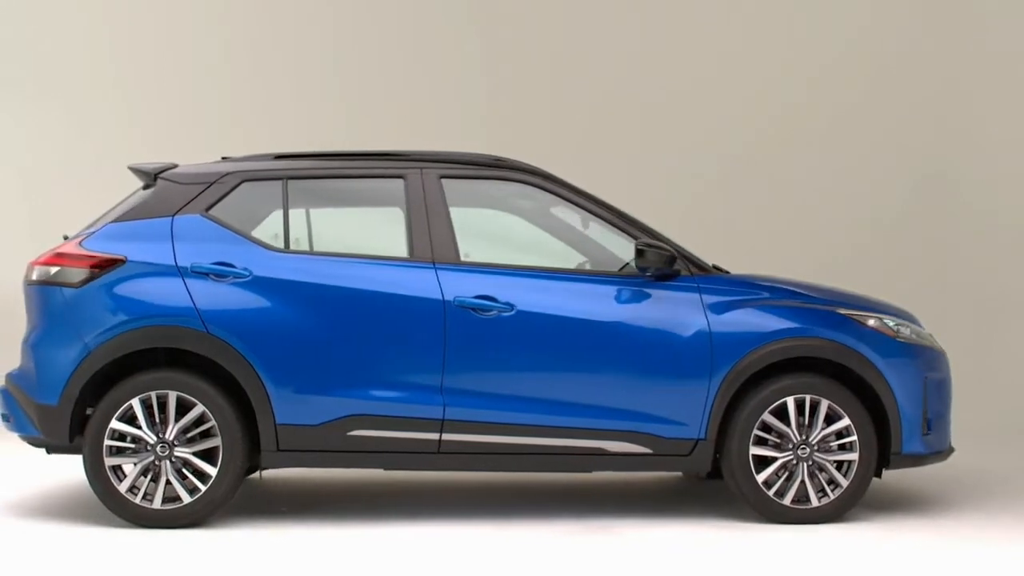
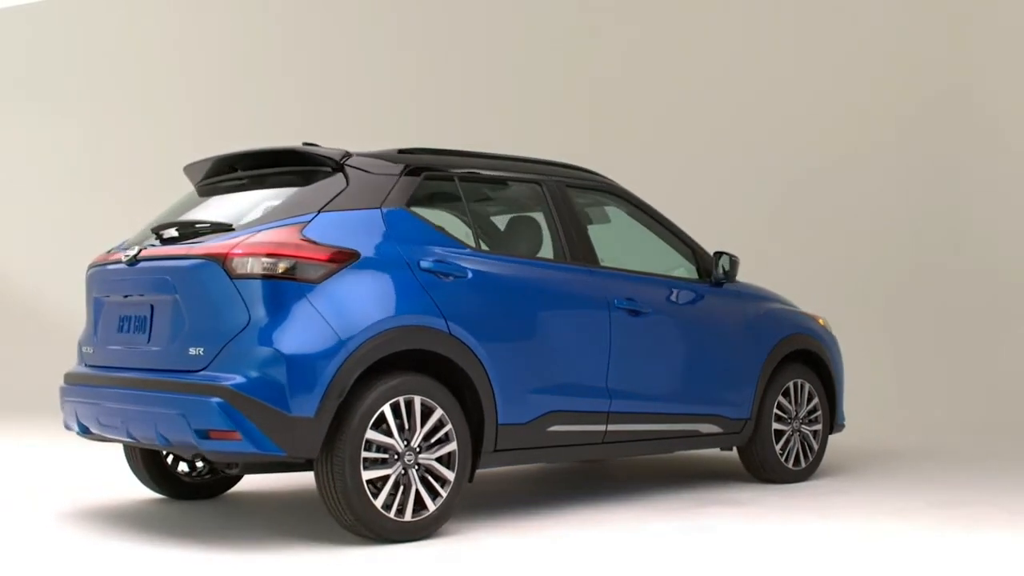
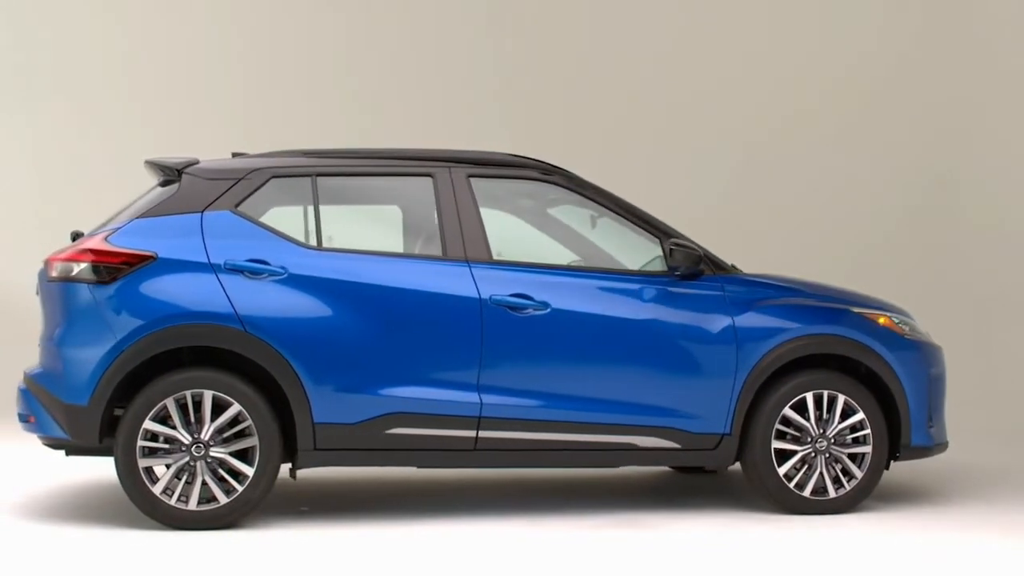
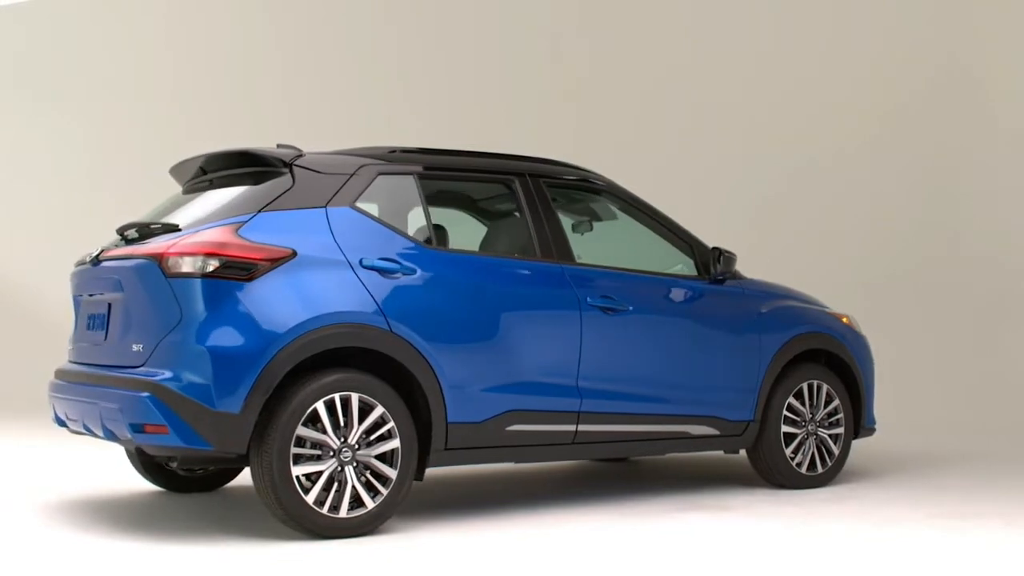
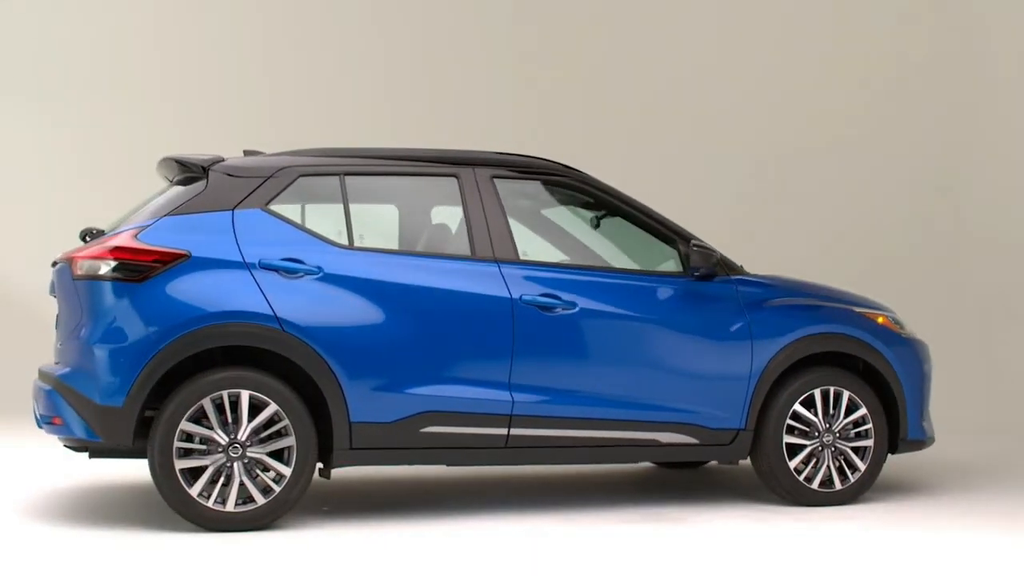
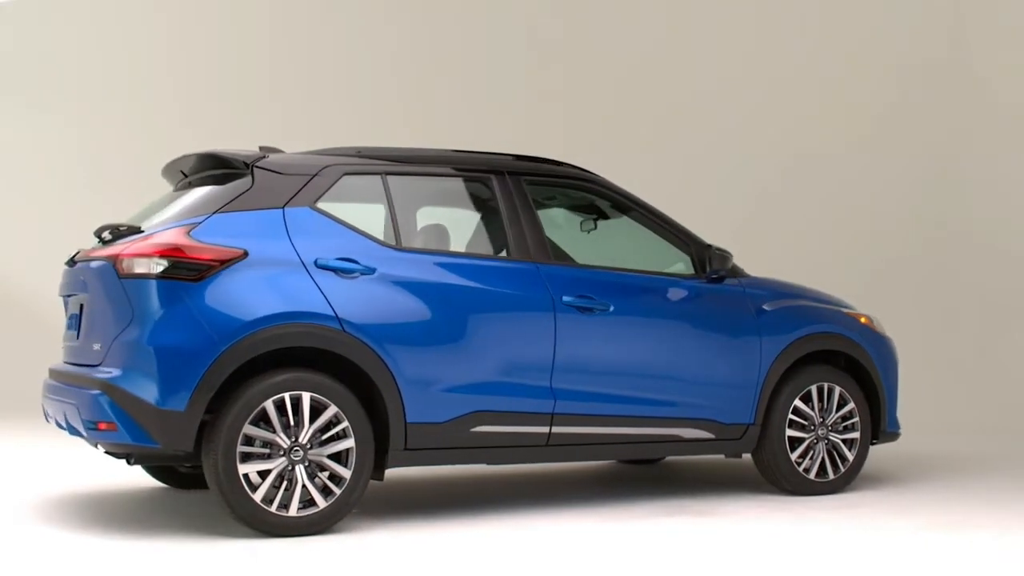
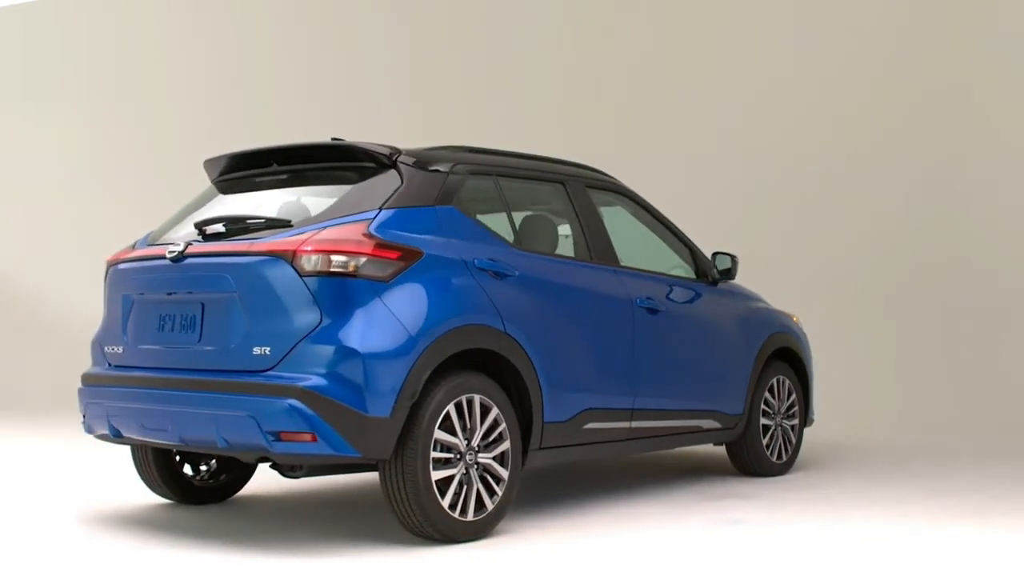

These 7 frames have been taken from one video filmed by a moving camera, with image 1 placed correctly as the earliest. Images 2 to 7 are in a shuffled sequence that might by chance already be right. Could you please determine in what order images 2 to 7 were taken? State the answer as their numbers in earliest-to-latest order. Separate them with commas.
3, 5, 6, 4, 2, 7
